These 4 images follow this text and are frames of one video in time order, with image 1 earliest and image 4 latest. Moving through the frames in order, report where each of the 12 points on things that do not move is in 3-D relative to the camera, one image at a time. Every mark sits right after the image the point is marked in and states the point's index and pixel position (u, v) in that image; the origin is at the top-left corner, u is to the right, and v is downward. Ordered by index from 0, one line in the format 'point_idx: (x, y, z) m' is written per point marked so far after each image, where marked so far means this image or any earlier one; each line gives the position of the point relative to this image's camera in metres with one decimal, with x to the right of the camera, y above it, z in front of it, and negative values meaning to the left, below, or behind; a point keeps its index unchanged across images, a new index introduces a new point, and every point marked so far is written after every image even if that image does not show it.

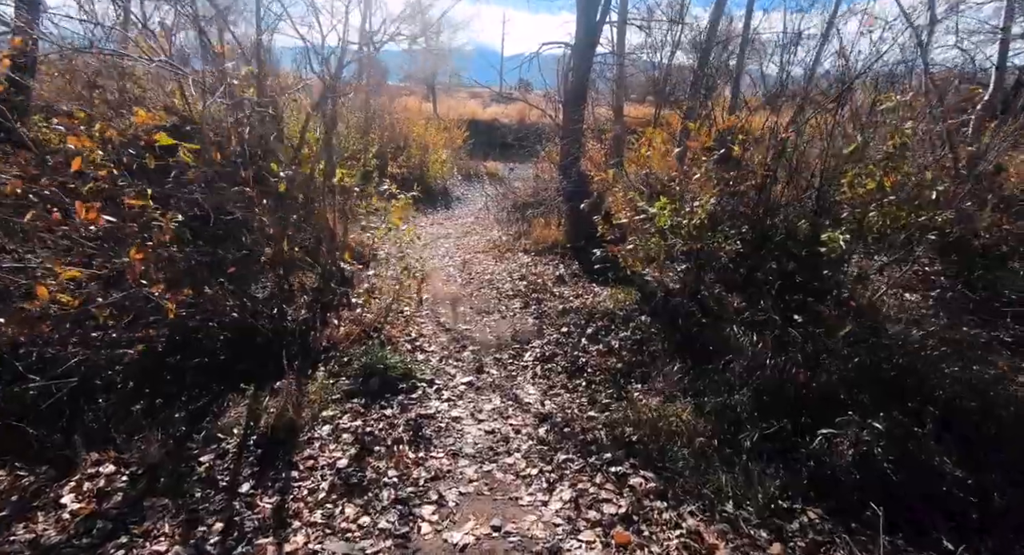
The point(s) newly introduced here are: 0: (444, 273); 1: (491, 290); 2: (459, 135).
0: (-1.1, +0.1, +8.2) m
1: (-0.3, -0.2, +7.3) m
2: (-1.9, +5.2, +19.6) m
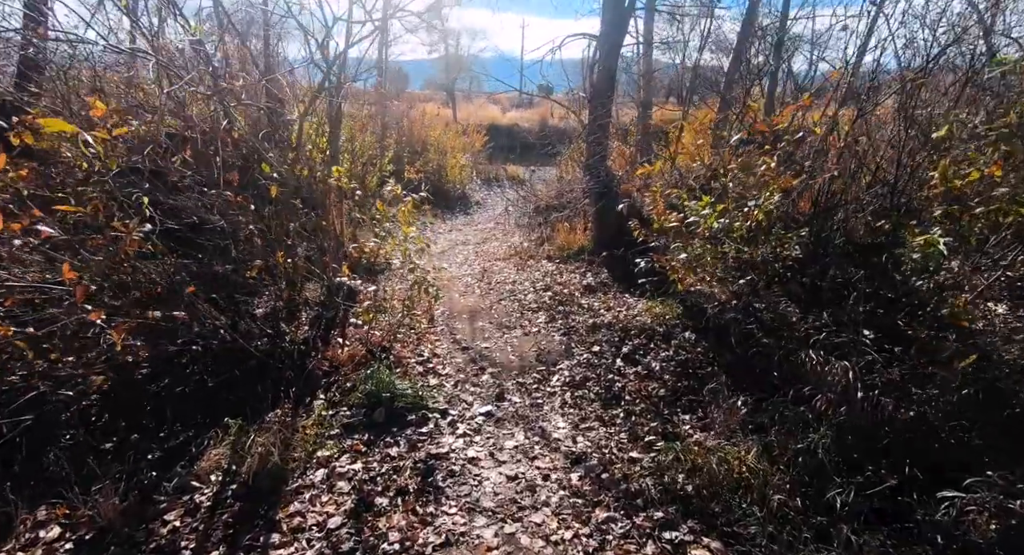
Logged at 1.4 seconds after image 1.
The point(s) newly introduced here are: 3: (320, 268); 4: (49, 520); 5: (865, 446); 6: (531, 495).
0: (-0.7, -0.1, +7.6) m
1: (0.0, -0.3, +6.7) m
2: (-1.2, +5.0, +19.0) m
3: (-1.9, +0.1, +5.2) m
4: (-2.7, -1.4, +3.1) m
5: (+2.2, -1.1, +3.3) m
6: (+0.1, -1.4, +3.3) m
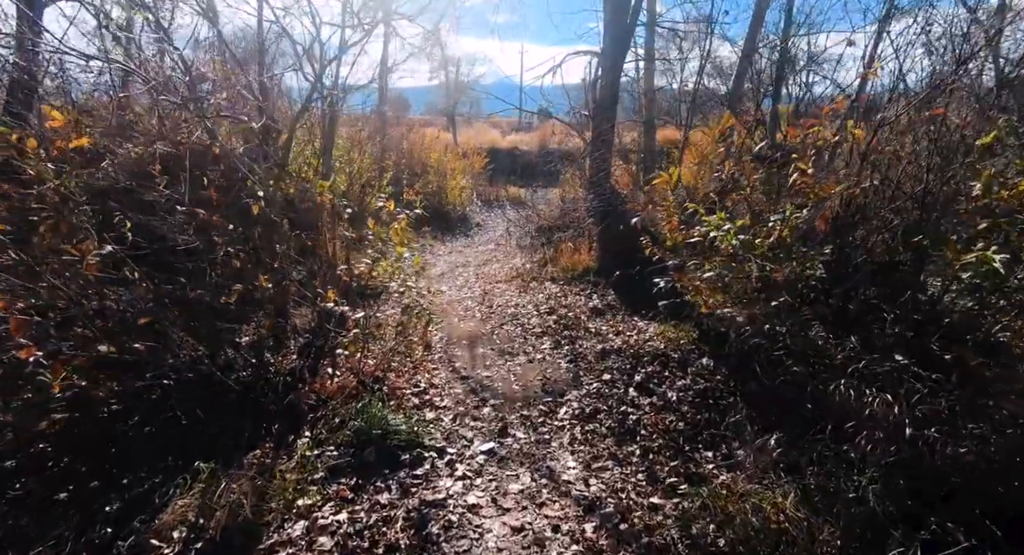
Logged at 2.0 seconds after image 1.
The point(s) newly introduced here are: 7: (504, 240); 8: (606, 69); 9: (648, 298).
0: (-0.7, -0.4, +7.2) m
1: (0.0, -0.6, +6.3) m
2: (-1.2, +4.1, +18.8) m
3: (-1.9, -0.1, +4.9) m
4: (-2.6, -1.6, +2.7) m
5: (+2.3, -1.2, +2.9) m
6: (+0.2, -1.5, +2.9) m
7: (-0.2, +0.8, +11.9) m
8: (+1.6, +3.4, +8.7) m
9: (+1.7, -0.3, +6.7) m
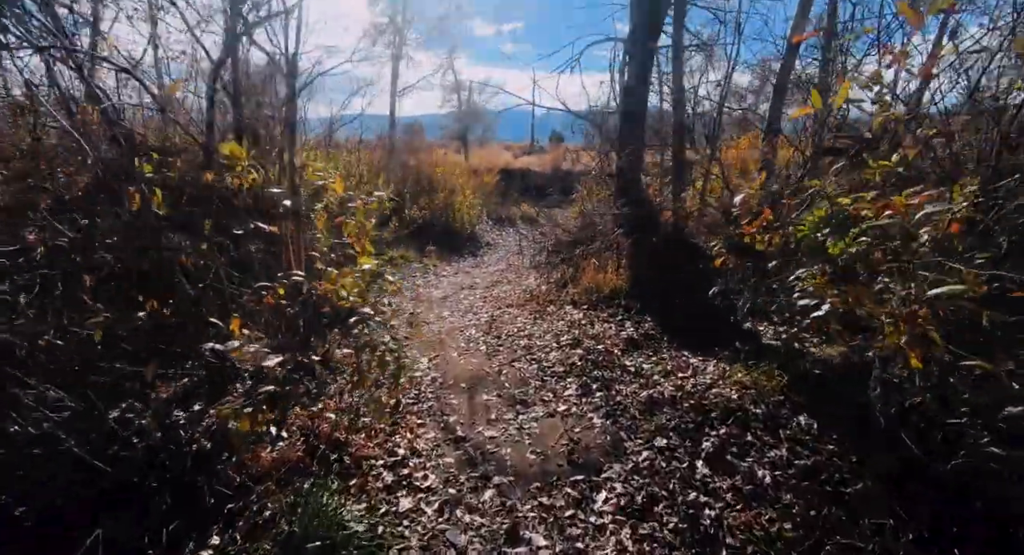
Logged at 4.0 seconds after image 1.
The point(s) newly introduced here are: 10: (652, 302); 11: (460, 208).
0: (-0.5, -0.7, +5.8) m
1: (+0.2, -0.8, +4.9) m
2: (-0.8, +3.4, +17.7) m
3: (-1.8, -0.3, +3.5) m
4: (-2.6, -1.6, +1.3) m
5: (+2.3, -1.2, +1.4) m
6: (+0.2, -1.6, +1.5) m
7: (+0.1, +0.4, +10.5) m
8: (+1.7, +3.1, +7.5) m
9: (+1.8, -0.5, +5.2) m
10: (+1.6, -0.3, +5.9) m
11: (-1.4, +1.9, +14.0) m
